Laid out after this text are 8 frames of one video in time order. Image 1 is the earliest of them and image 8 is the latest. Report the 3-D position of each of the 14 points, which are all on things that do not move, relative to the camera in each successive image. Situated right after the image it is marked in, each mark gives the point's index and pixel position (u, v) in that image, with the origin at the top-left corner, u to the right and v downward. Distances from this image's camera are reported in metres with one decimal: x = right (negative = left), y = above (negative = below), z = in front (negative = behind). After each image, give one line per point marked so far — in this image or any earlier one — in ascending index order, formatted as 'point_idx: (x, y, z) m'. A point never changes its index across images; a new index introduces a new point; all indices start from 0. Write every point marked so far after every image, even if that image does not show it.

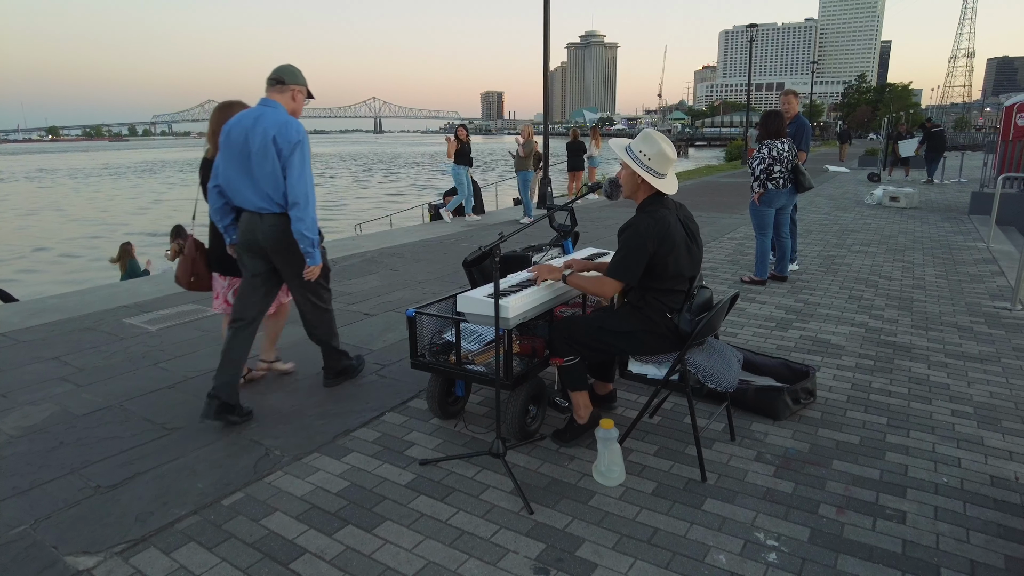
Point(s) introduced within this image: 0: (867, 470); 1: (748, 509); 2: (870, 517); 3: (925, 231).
0: (+1.8, -0.9, +3.3) m
1: (+1.1, -1.0, +3.0) m
2: (+1.6, -1.0, +2.9) m
3: (+6.5, +0.9, +10.1) m
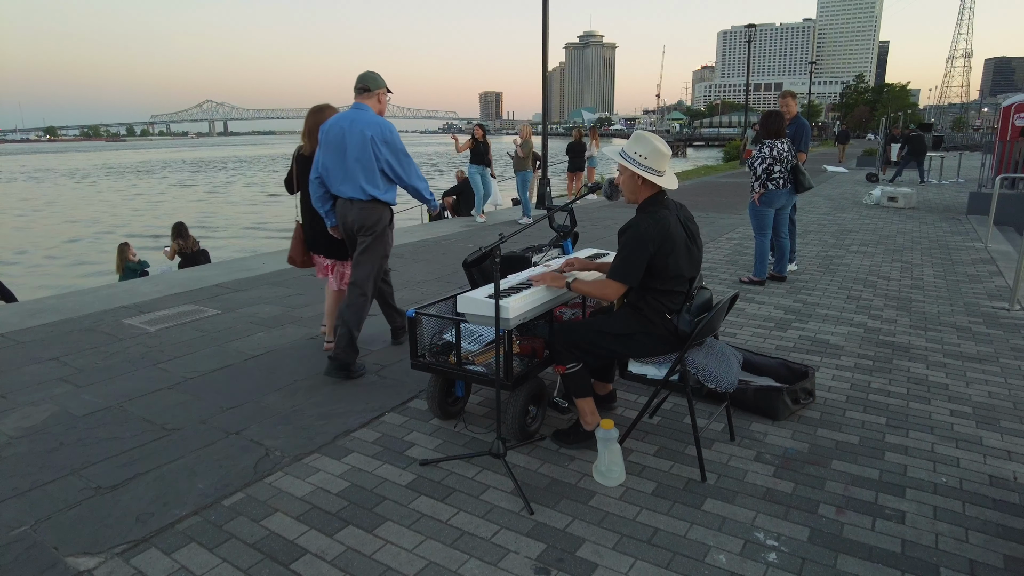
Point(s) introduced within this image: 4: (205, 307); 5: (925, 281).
0: (+1.8, -0.9, +3.3) m
1: (+1.1, -1.0, +3.0) m
2: (+1.6, -1.0, +2.9) m
3: (+6.5, +0.9, +10.1) m
4: (-2.9, -0.2, +6.1) m
5: (+4.6, +0.1, +7.2) m
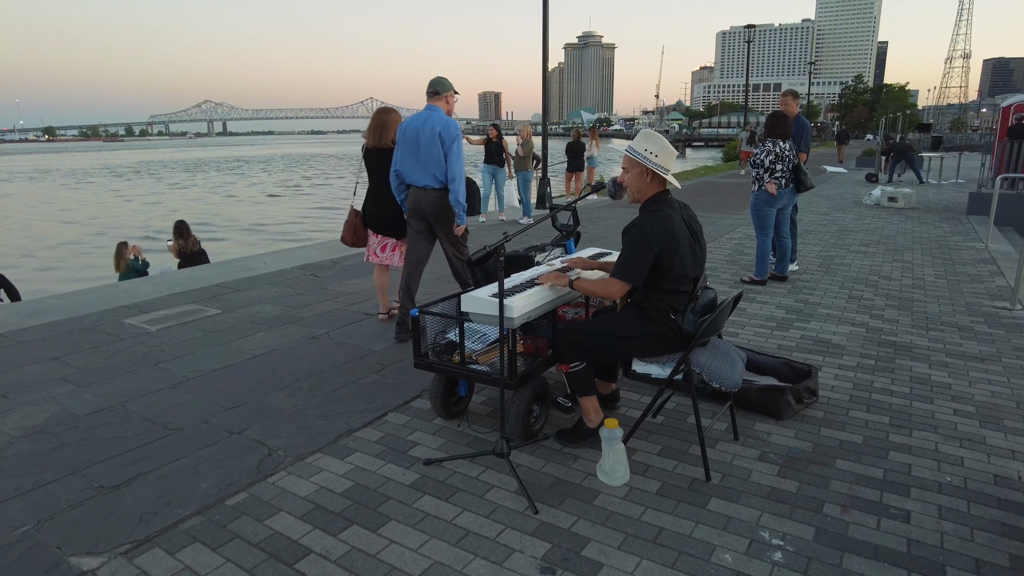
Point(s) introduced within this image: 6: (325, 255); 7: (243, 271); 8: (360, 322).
0: (+1.8, -0.9, +3.3) m
1: (+1.1, -1.0, +3.0) m
2: (+1.7, -1.0, +2.9) m
3: (+6.5, +0.9, +10.1) m
4: (-2.9, -0.2, +6.1) m
5: (+4.6, +0.1, +7.2) m
6: (-2.5, +0.4, +8.7) m
7: (-3.2, +0.2, +7.7) m
8: (-1.3, -0.3, +5.7) m
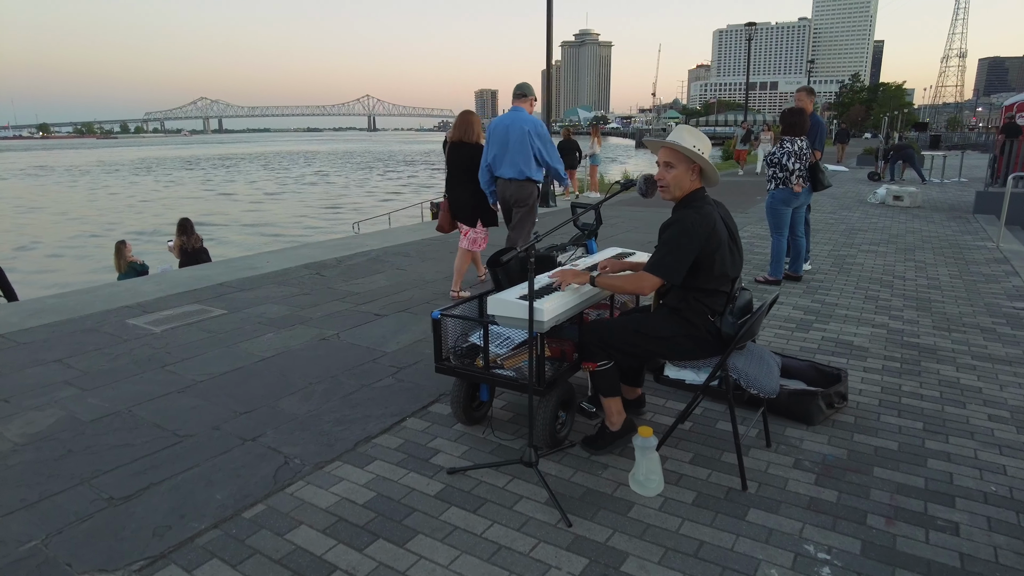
0: (+2.0, -0.9, +3.2) m
1: (+1.3, -1.0, +2.9) m
2: (+1.8, -1.0, +2.8) m
3: (+6.6, +0.9, +10.0) m
4: (-2.8, -0.2, +6.0) m
5: (+4.7, +0.1, +7.1) m
6: (-2.4, +0.5, +8.6) m
7: (-3.1, +0.2, +7.5) m
8: (-1.2, -0.3, +5.6) m
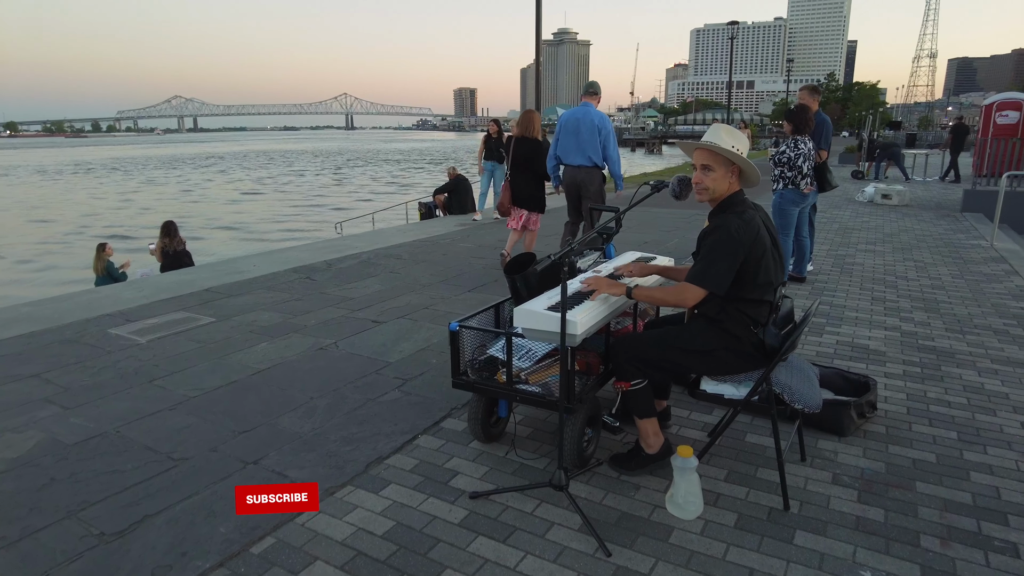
0: (+2.1, -1.0, +3.1) m
1: (+1.4, -1.1, +2.7) m
2: (+1.9, -1.1, +2.7) m
3: (+6.4, +0.9, +10.0) m
4: (-2.8, -0.2, +5.7) m
5: (+4.7, +0.1, +7.0) m
6: (-2.5, +0.4, +8.3) m
7: (-3.1, +0.1, +7.2) m
8: (-1.2, -0.4, +5.3) m
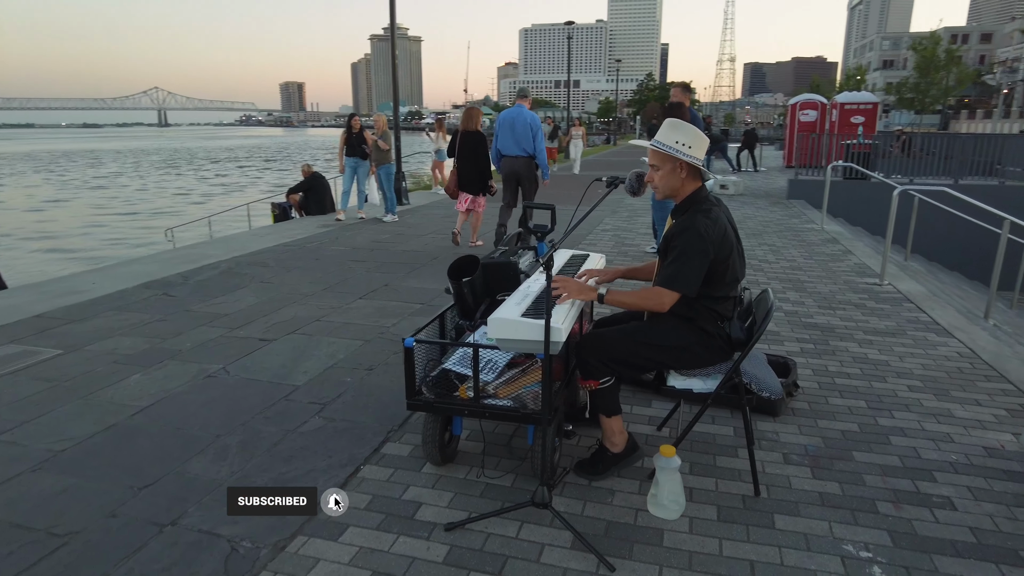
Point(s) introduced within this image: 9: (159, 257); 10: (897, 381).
0: (+1.9, -0.9, +3.3) m
1: (+1.3, -1.0, +2.8) m
2: (+1.9, -1.0, +2.9) m
3: (+4.3, +1.3, +11.1) m
4: (-3.5, -0.4, +4.7) m
5: (+3.4, +0.3, +7.8) m
6: (-3.9, +0.2, +7.3) m
7: (-4.2, -0.1, +6.1) m
8: (-1.8, -0.5, +4.7) m
9: (-4.4, +0.4, +8.1) m
10: (+2.6, -0.6, +4.3) m
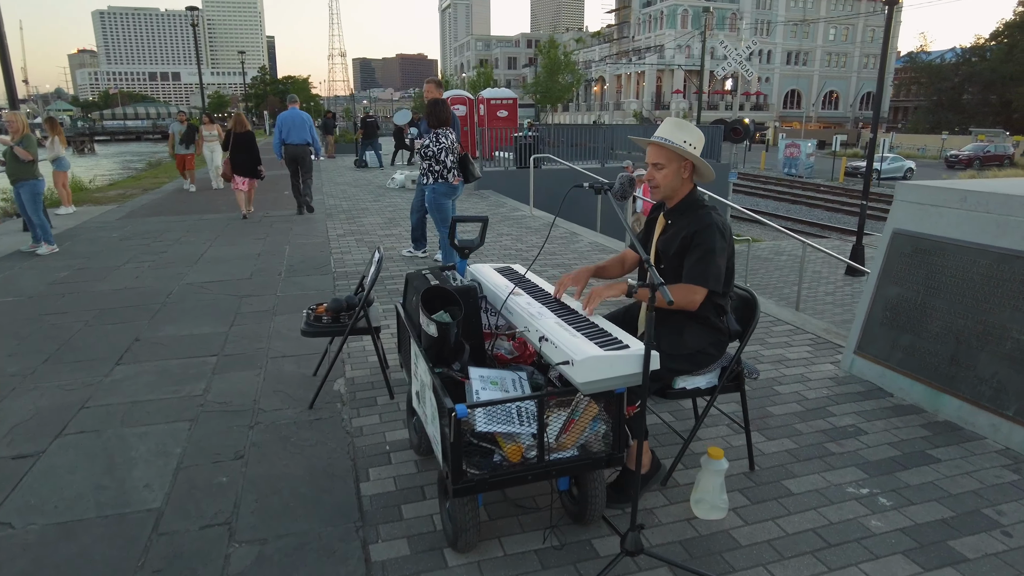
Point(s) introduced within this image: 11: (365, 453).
0: (+1.7, -0.7, +3.9) m
1: (+1.5, -0.9, +3.1) m
2: (+1.8, -0.8, +3.5) m
3: (-0.7, +1.5, +11.7) m
4: (-3.6, -1.1, +2.2) m
5: (+0.5, +0.5, +8.4) m
6: (-5.4, -0.6, +4.2) m
7: (-5.0, -0.9, +3.0) m
8: (-2.3, -0.9, +3.1) m
9: (-6.4, -0.6, +4.6) m
10: (+1.7, -0.4, +5.0) m
11: (-0.8, -0.9, +3.3) m
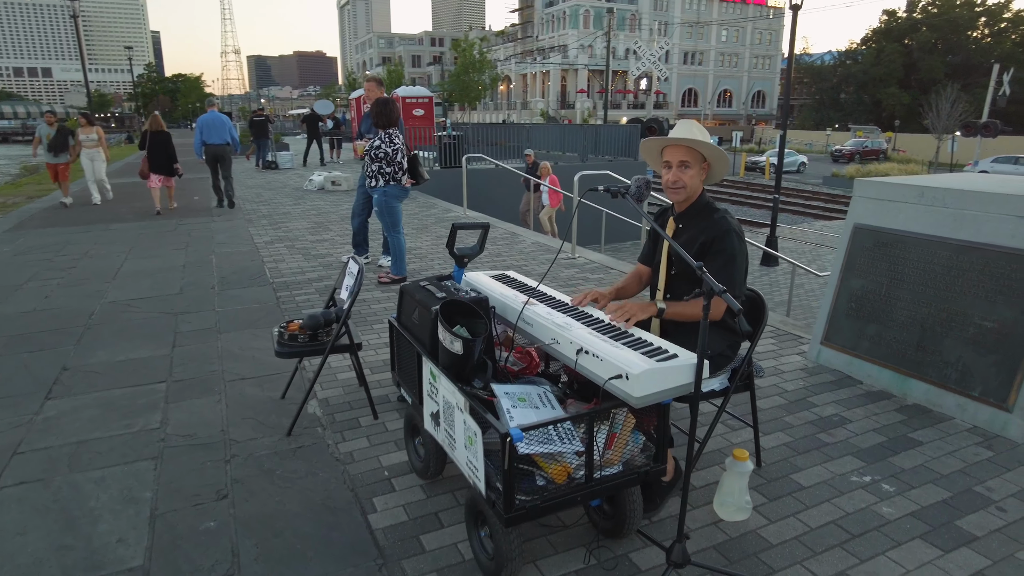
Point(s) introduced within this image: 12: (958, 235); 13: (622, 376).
0: (+1.6, -0.7, +4.0) m
1: (+1.5, -0.9, +3.2) m
2: (+1.8, -0.8, +3.6) m
3: (-1.9, +1.4, +11.4) m
4: (-3.4, -1.3, +1.6) m
5: (-0.3, +0.5, +8.3) m
6: (-5.5, -0.9, +3.3) m
7: (-4.9, -1.2, +2.2) m
8: (-2.2, -1.0, +2.7) m
9: (-6.4, -0.9, +3.6) m
10: (+1.4, -0.4, +5.1) m
11: (-0.7, -0.9, +3.1) m
12: (+2.6, +0.3, +3.8) m
13: (+0.4, -0.3, +2.2) m
